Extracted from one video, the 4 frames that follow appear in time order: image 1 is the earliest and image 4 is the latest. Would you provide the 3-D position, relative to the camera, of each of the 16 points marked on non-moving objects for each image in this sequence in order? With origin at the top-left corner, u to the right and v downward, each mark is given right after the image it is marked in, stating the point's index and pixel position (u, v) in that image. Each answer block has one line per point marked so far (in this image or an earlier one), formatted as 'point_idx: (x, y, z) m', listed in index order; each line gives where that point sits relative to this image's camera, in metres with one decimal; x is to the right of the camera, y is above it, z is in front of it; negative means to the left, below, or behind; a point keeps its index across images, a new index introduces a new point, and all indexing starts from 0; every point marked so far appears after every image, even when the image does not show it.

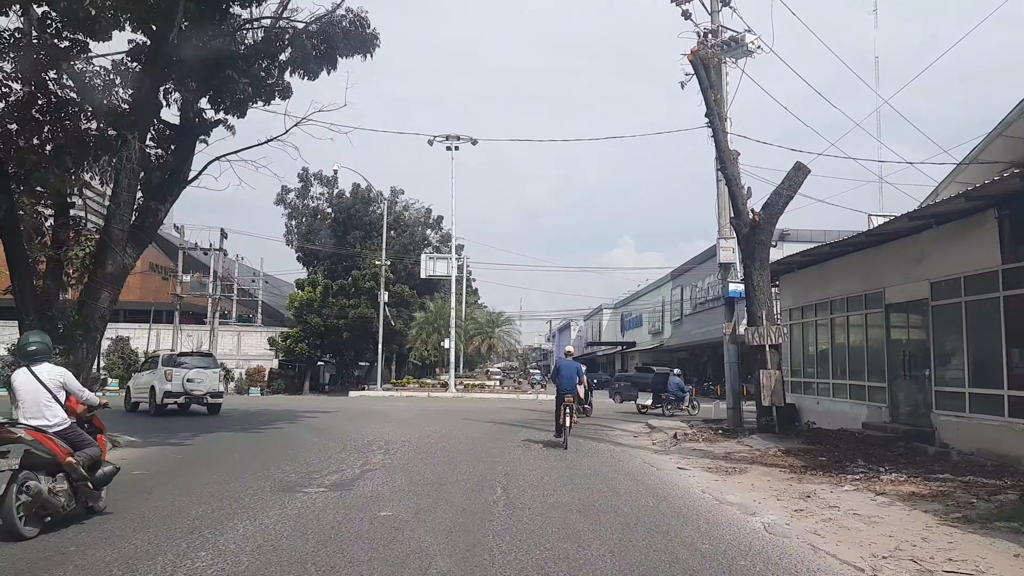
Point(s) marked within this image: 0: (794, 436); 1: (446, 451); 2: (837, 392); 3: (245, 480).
0: (+5.4, -2.9, +16.3) m
1: (-1.1, -2.7, +14.2) m
2: (+7.4, -2.4, +19.3) m
3: (-3.4, -2.4, +10.7) m
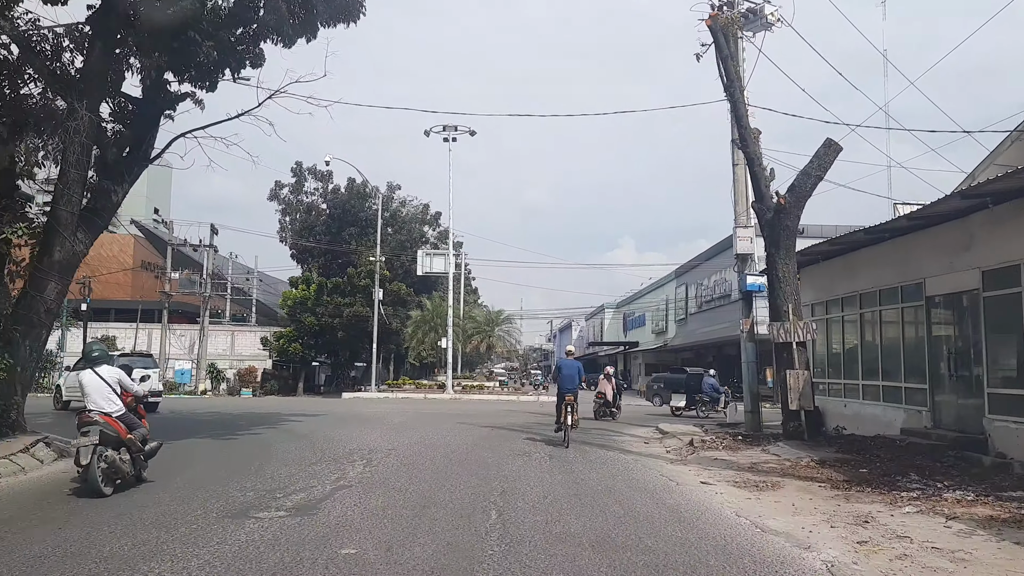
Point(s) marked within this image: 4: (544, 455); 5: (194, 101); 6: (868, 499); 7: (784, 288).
0: (+5.4, -2.7, +14.7) m
1: (-1.1, -2.6, +12.5) m
2: (+7.4, -2.2, +17.6) m
3: (-3.4, -2.3, +9.0) m
4: (+0.5, -2.8, +14.0) m
5: (-5.8, +3.4, +15.4) m
6: (+4.0, -2.4, +9.6) m
7: (+5.0, 0.0, +15.7) m
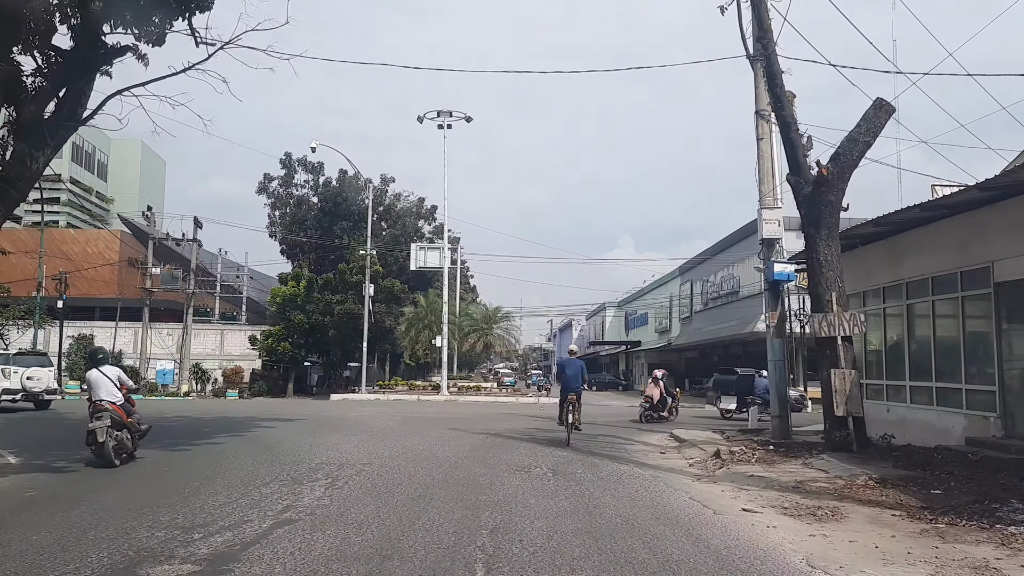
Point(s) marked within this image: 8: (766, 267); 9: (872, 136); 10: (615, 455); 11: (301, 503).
0: (+5.4, -2.5, +12.4) m
1: (-1.2, -2.4, +10.3) m
2: (+7.3, -2.0, +15.3) m
3: (-3.5, -2.0, +6.7) m
4: (+0.5, -2.5, +11.8) m
5: (-5.8, +3.6, +13.1) m
6: (+4.0, -2.2, +7.4) m
7: (+5.0, +0.2, +13.5) m
8: (+5.4, +0.4, +17.9) m
9: (+5.6, +2.4, +13.3) m
10: (+1.8, -2.9, +14.7) m
11: (-2.1, -2.2, +8.7) m
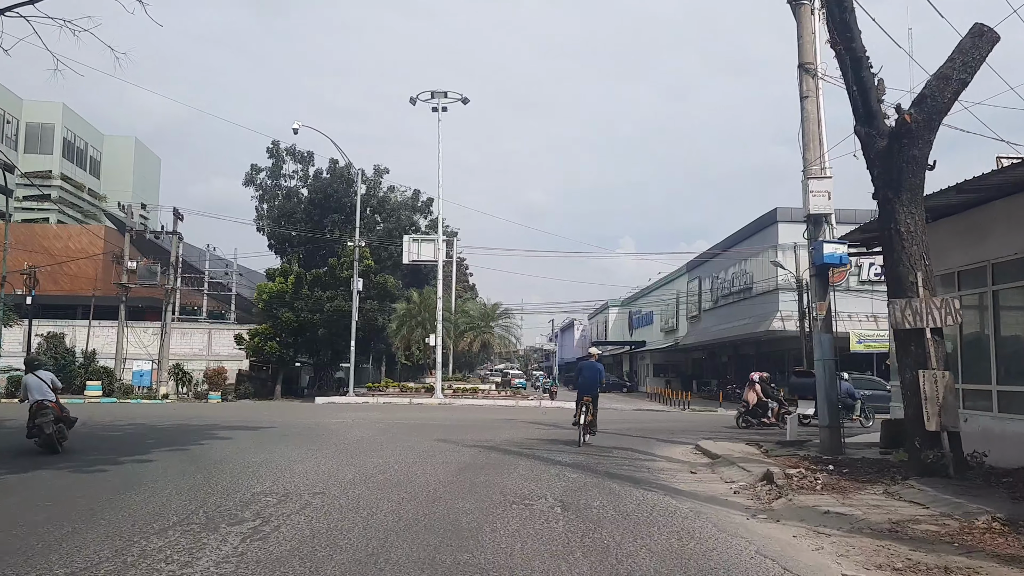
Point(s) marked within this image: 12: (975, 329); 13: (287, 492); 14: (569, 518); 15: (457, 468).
0: (+5.3, -2.2, +9.5) m
1: (-1.2, -2.1, +7.4) m
2: (+7.3, -1.7, +12.5) m
3: (-3.5, -1.8, +3.9) m
4: (+0.4, -2.3, +8.9) m
5: (-5.8, +3.9, +10.2) m
6: (+3.9, -1.9, +4.5) m
7: (+5.0, +0.5, +10.6) m
8: (+5.3, +0.7, +15.0) m
9: (+5.6, +2.6, +10.4) m
10: (+1.7, -2.6, +11.8) m
11: (-2.2, -1.9, +5.8) m
12: (+7.3, -0.6, +13.4) m
13: (-2.5, -2.3, +9.5) m
14: (+0.5, -2.2, +8.2) m
15: (-0.8, -2.6, +12.0) m
